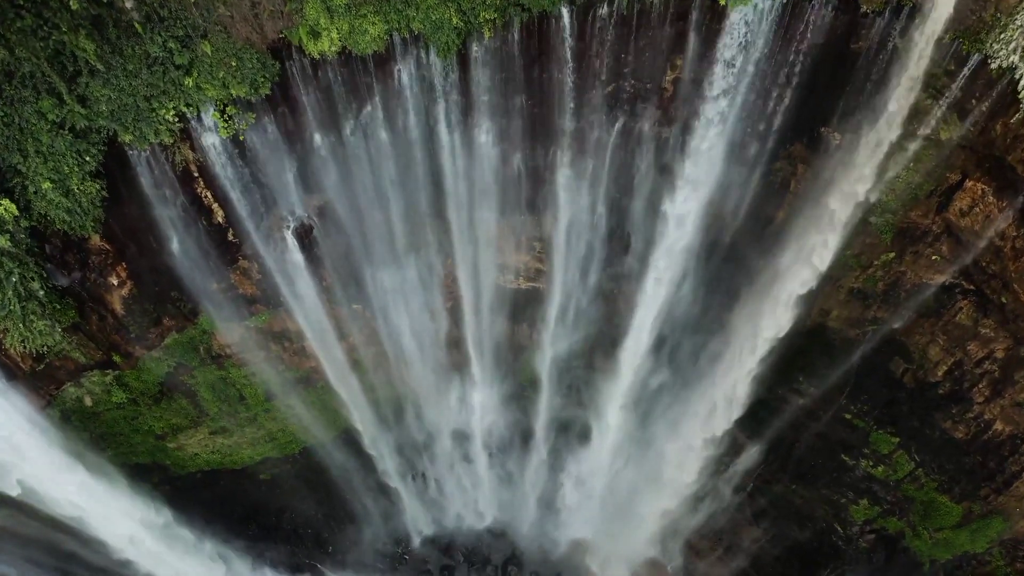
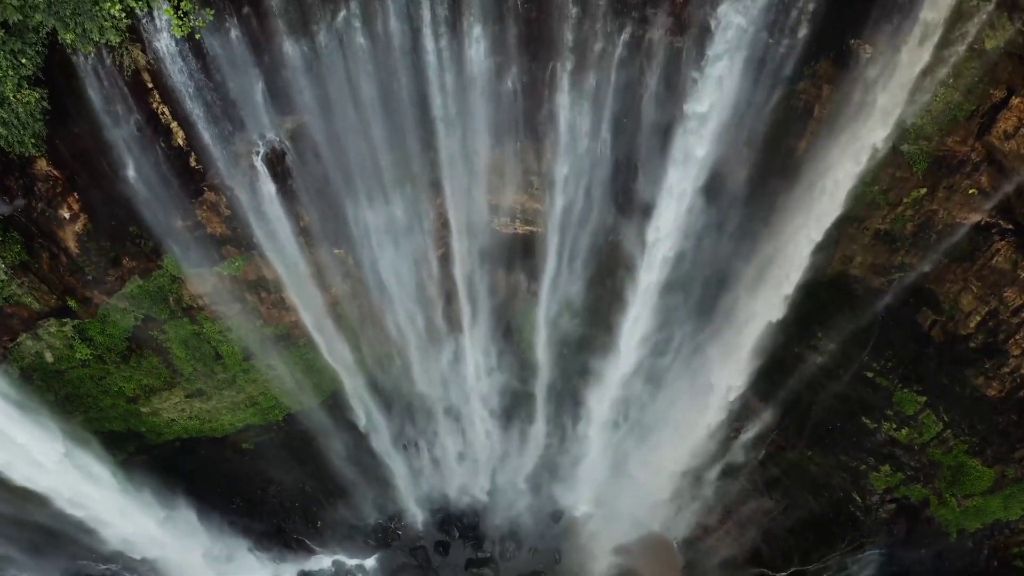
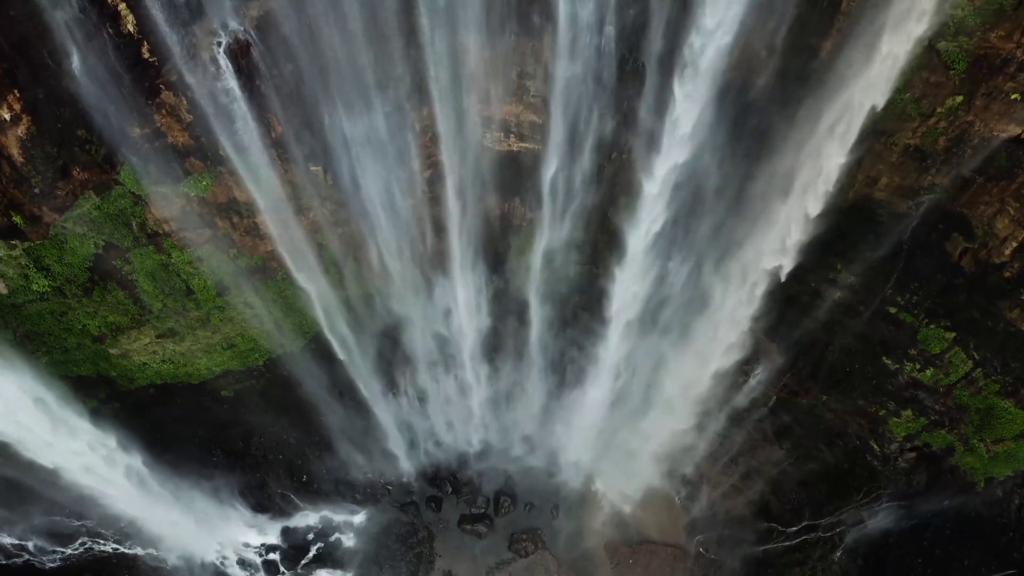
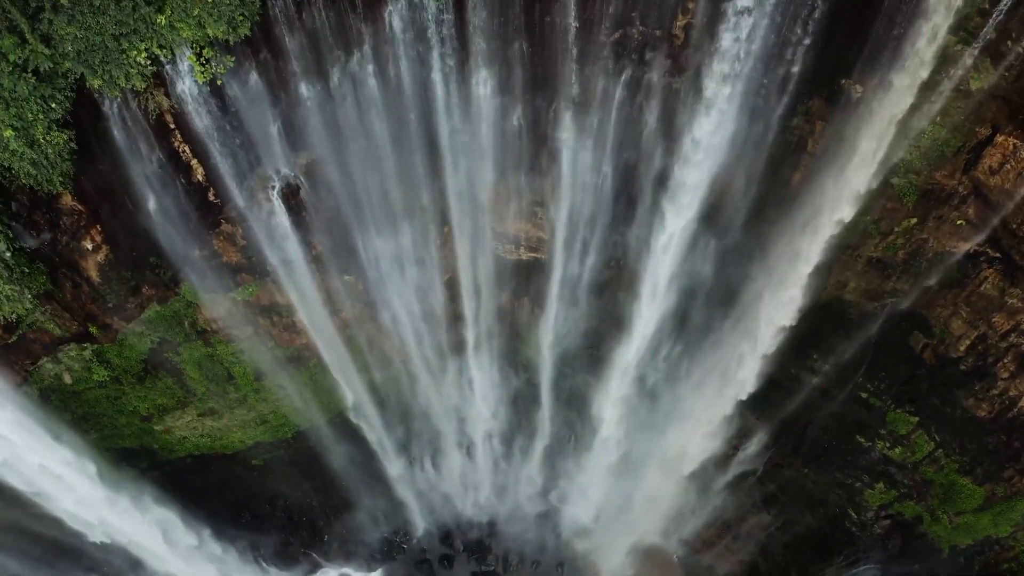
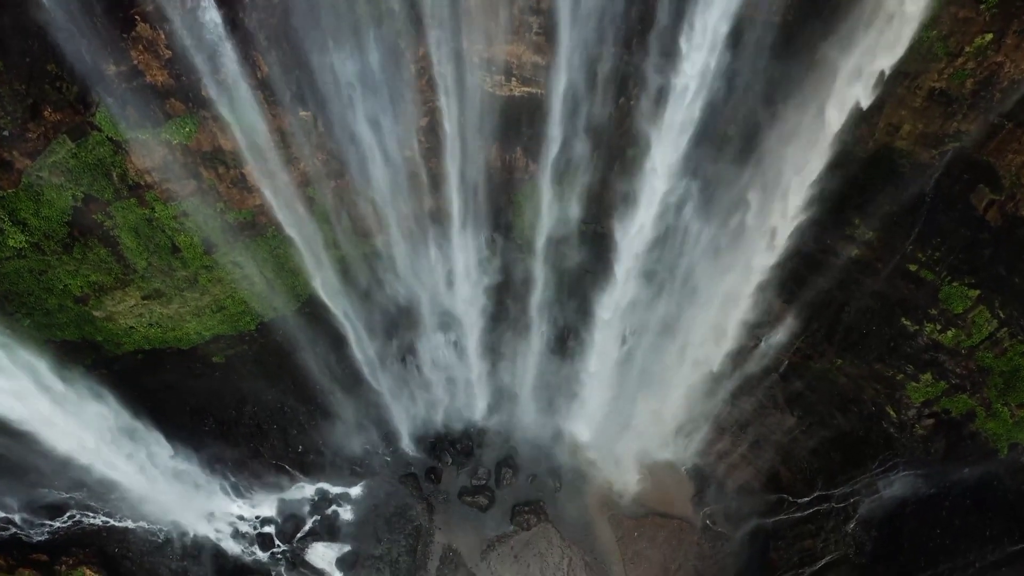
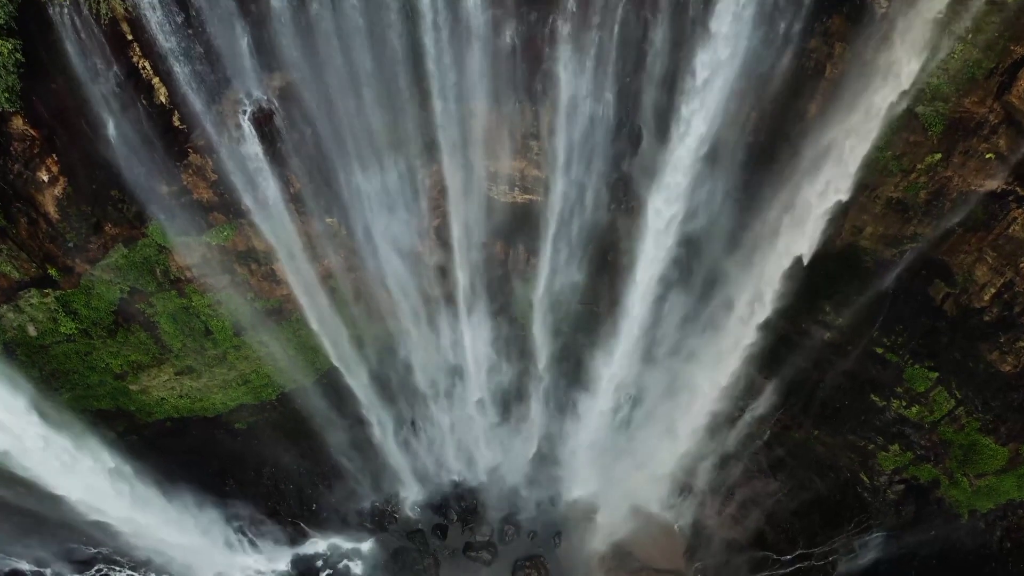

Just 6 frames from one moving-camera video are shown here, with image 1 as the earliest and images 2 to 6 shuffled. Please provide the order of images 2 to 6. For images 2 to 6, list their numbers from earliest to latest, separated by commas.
4, 2, 6, 3, 5
